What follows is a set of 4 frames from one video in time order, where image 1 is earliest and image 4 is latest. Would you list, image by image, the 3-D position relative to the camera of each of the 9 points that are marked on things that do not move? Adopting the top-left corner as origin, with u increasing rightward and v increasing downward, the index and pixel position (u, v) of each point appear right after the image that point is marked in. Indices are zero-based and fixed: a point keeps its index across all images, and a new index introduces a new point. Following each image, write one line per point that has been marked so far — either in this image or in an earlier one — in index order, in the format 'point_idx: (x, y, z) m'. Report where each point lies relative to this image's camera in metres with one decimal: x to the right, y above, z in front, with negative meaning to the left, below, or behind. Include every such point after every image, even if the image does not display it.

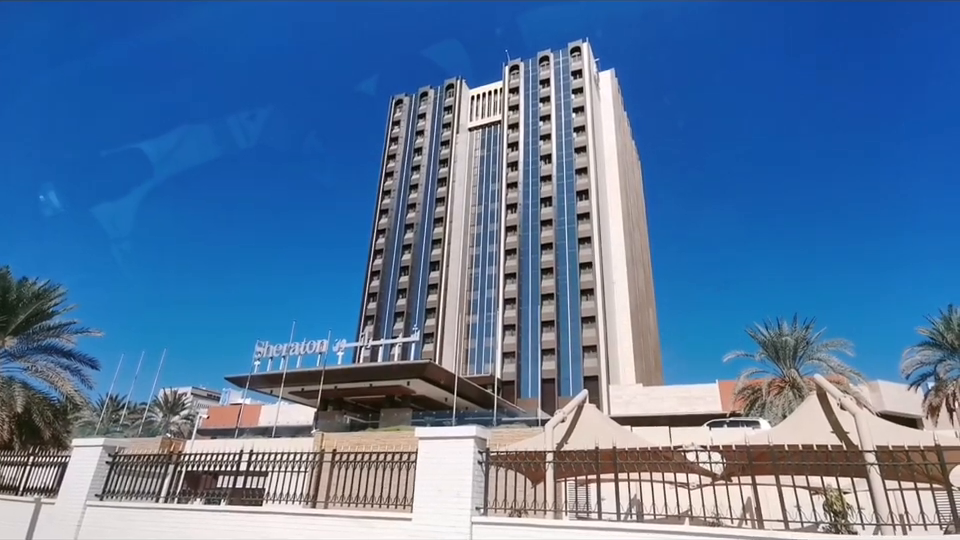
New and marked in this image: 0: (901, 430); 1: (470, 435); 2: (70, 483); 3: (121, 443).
0: (+6.0, -2.3, +7.4) m
1: (-0.1, -2.1, +6.7) m
2: (-7.3, -3.8, +9.3) m
3: (-6.5, -3.2, +9.6) m
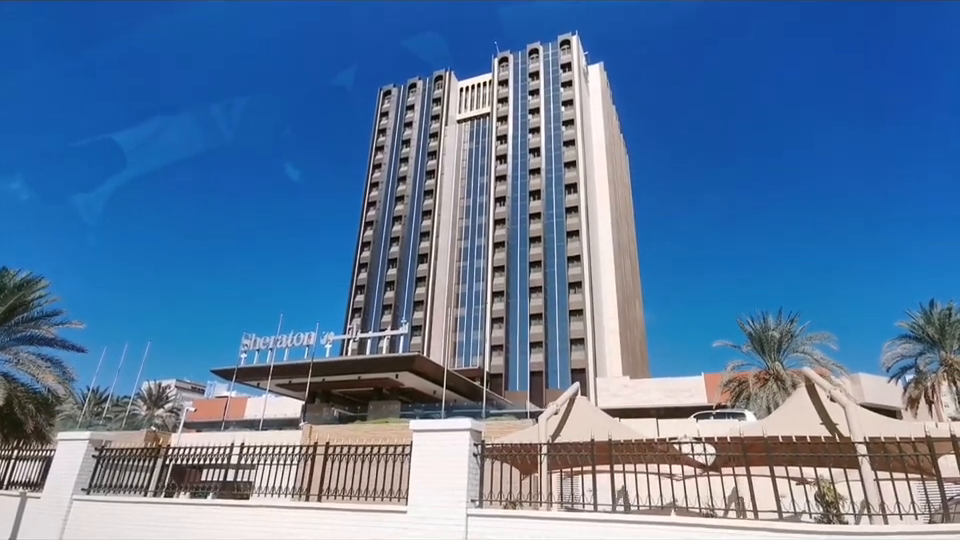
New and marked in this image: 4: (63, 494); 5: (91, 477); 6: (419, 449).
0: (+5.9, -2.2, +7.6) m
1: (-0.2, -2.0, +6.7) m
2: (-7.4, -3.6, +9.2) m
3: (-6.7, -3.0, +9.4) m
4: (-7.2, -3.8, +9.0) m
5: (-6.8, -3.6, +9.1) m
6: (-0.8, -2.3, +6.8) m
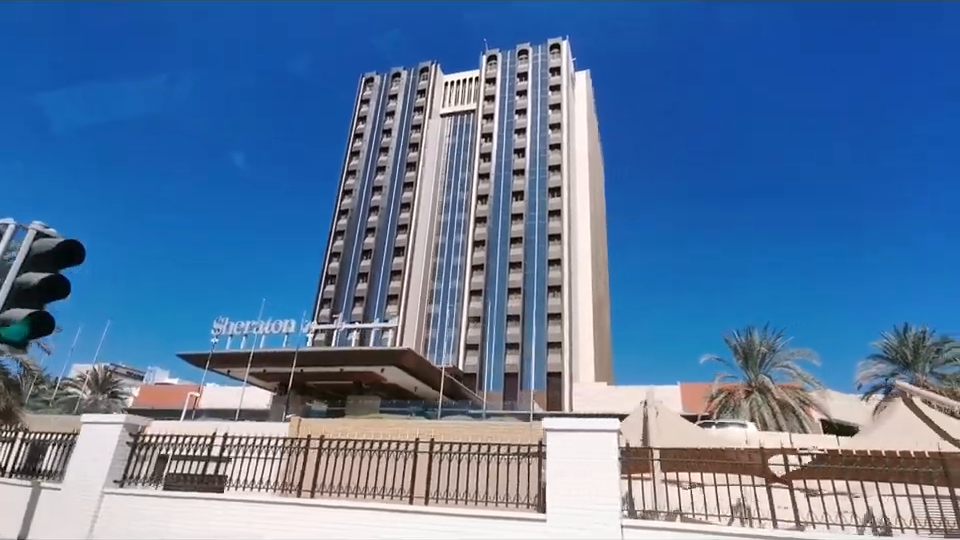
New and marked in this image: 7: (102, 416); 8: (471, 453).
0: (+7.5, -2.4, +7.4) m
1: (+1.5, -1.8, +6.0) m
2: (-6.0, -2.9, +7.9) m
3: (-5.2, -2.4, +8.2) m
4: (-5.7, -3.2, +7.7) m
5: (-5.3, -3.0, +7.9) m
6: (+0.9, -2.1, +6.1) m
7: (-5.9, -2.3, +8.2) m
8: (-0.2, -2.3, +6.5) m
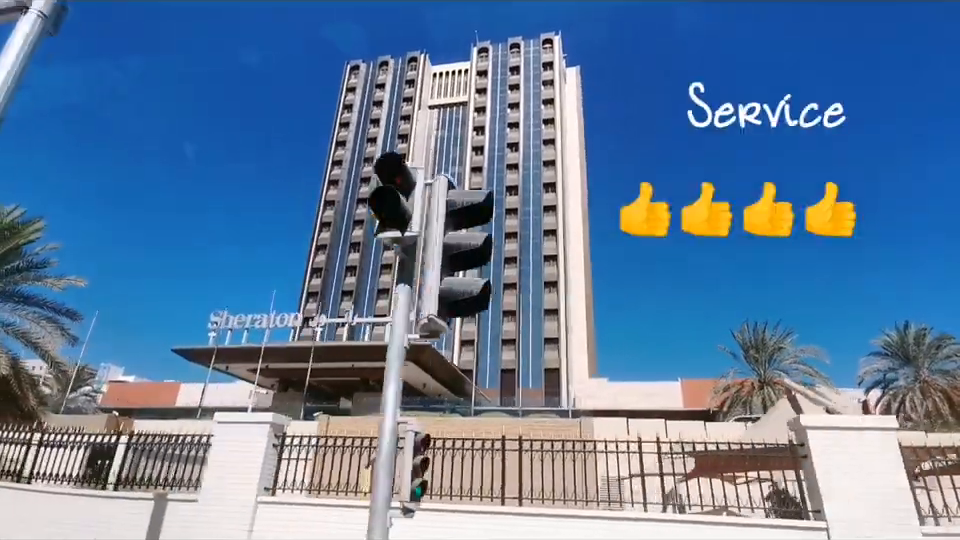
0: (+10.1, -2.3, +7.4) m
1: (+4.3, -1.6, +5.5) m
2: (-3.4, -2.7, +6.8) m
3: (-2.6, -2.1, +7.2) m
4: (-3.1, -2.9, +6.7) m
5: (-2.7, -2.7, +6.9) m
6: (+3.6, -1.9, +5.6) m
7: (-3.3, -2.0, +7.2) m
8: (+2.5, -2.0, +5.9) m
